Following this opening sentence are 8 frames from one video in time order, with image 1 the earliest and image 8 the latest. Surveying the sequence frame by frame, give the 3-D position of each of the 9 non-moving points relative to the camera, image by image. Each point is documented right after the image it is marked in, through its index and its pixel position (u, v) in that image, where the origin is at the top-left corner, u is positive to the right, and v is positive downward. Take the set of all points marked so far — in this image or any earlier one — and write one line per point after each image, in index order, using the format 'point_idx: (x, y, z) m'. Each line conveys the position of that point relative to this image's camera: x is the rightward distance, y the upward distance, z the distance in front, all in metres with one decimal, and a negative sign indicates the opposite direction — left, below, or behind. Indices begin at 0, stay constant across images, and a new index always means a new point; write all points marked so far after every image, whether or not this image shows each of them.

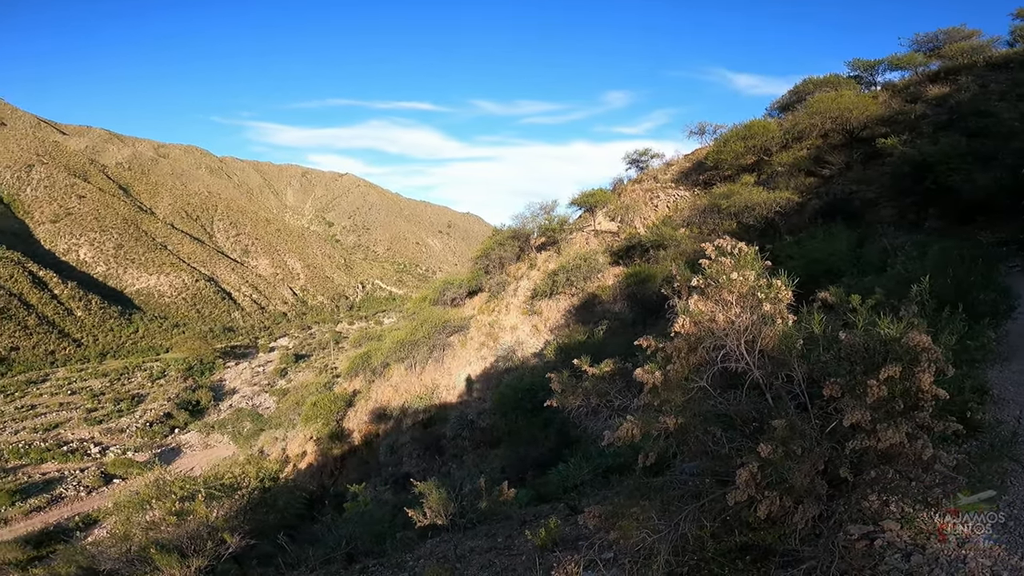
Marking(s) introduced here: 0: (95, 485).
0: (-16.0, -7.5, +19.2) m
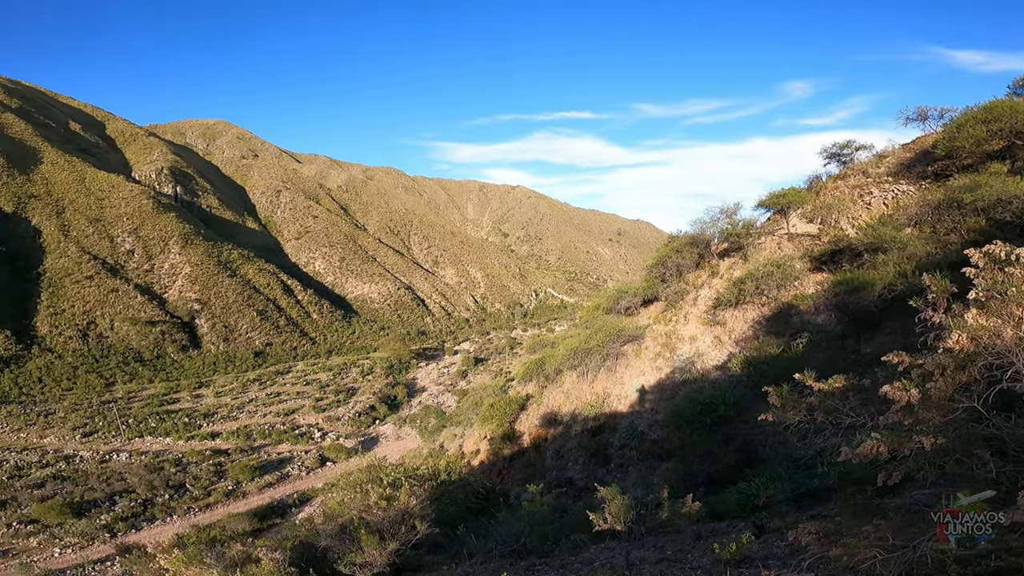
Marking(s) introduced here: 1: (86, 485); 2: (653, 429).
0: (-9.1, -7.8, +22.6) m
1: (-16.3, -7.8, +18.7) m
2: (+4.3, -4.2, +15.7) m
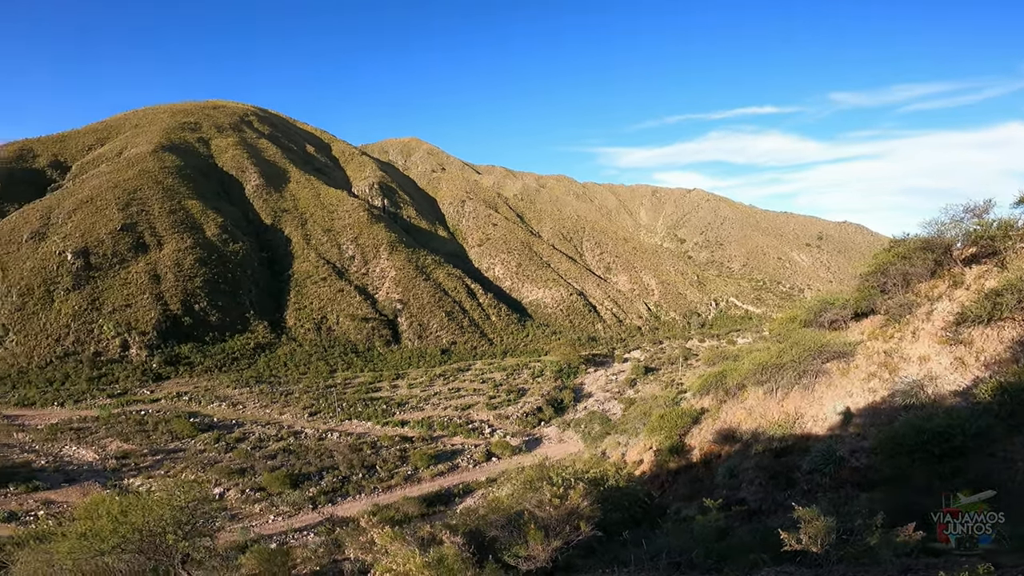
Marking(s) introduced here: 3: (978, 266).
0: (-1.4, -7.9, +23.9) m
1: (-9.6, -7.7, +22.7) m
2: (+8.9, -4.4, +13.1) m
3: (+14.4, +0.7, +15.9) m
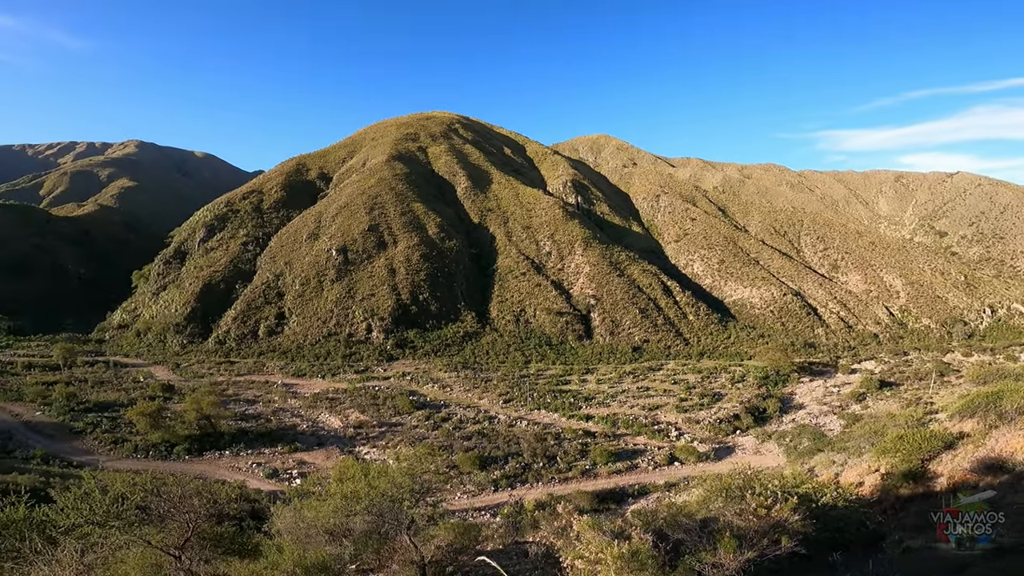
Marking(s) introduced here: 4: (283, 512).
0: (+7.1, -7.8, +22.6) m
1: (-0.9, -7.4, +24.5) m
2: (+12.7, -4.4, +8.7) m
3: (+19.0, +0.6, +9.2) m
4: (-6.3, -6.4, +14.1) m
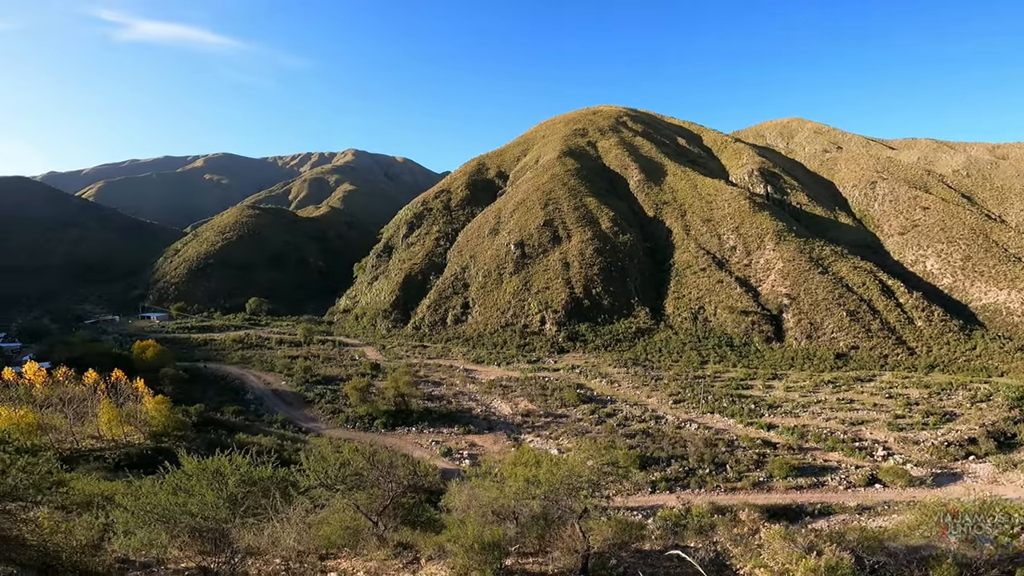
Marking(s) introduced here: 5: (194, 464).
0: (+13.8, -7.7, +19.0) m
1: (+6.9, -7.1, +23.5) m
2: (+14.5, -4.6, +4.0) m
3: (+20.6, +0.3, +2.3) m
4: (-1.6, -6.1, +15.4) m
5: (-7.4, -4.2, +12.0) m
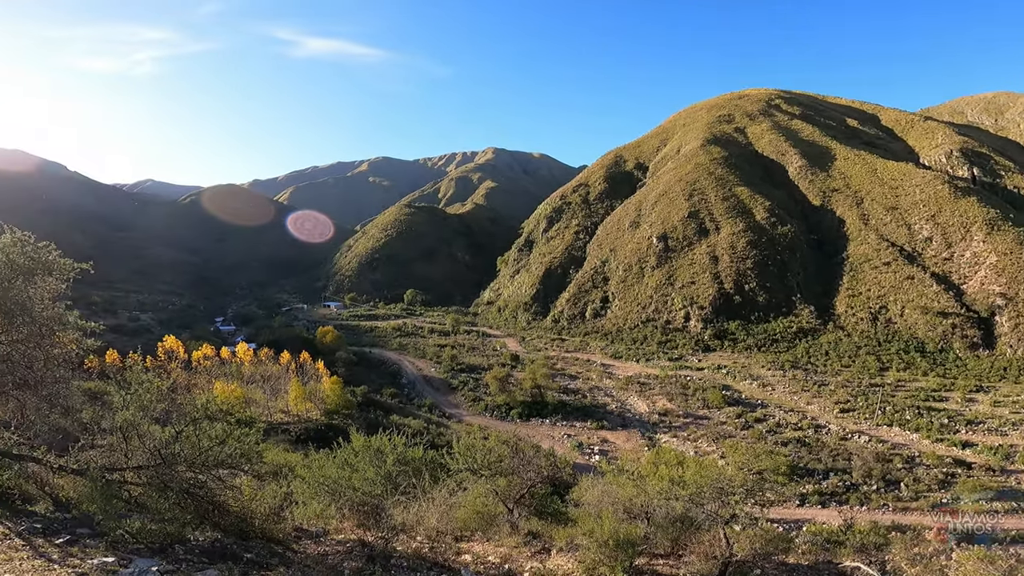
0: (+18.2, -7.7, +14.9) m
1: (+12.8, -7.0, +21.0) m
2: (+14.9, -4.8, +0.2) m
3: (+20.4, 0.0, -3.2) m
4: (+2.4, -5.9, +15.6) m
5: (-4.0, -4.1, +13.7) m
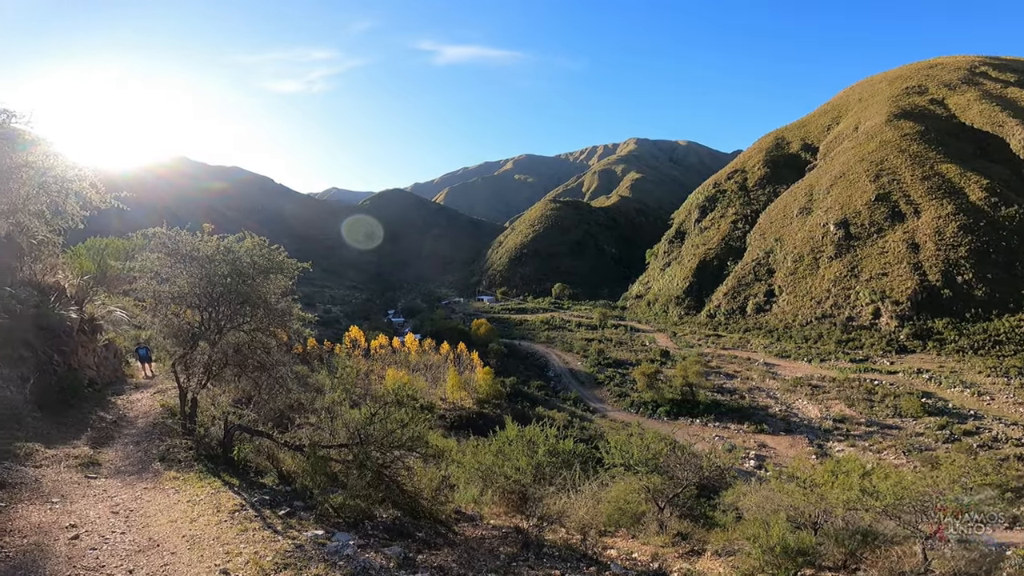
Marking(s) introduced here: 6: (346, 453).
0: (+21.7, -7.4, +9.3) m
1: (+18.3, -6.6, +16.8) m
2: (+14.3, -4.7, -3.9) m
3: (+18.6, 0.0, -8.7) m
4: (+6.8, -5.7, +14.4) m
5: (0.0, -3.9, +14.5) m
6: (-3.7, -3.5, +11.1) m
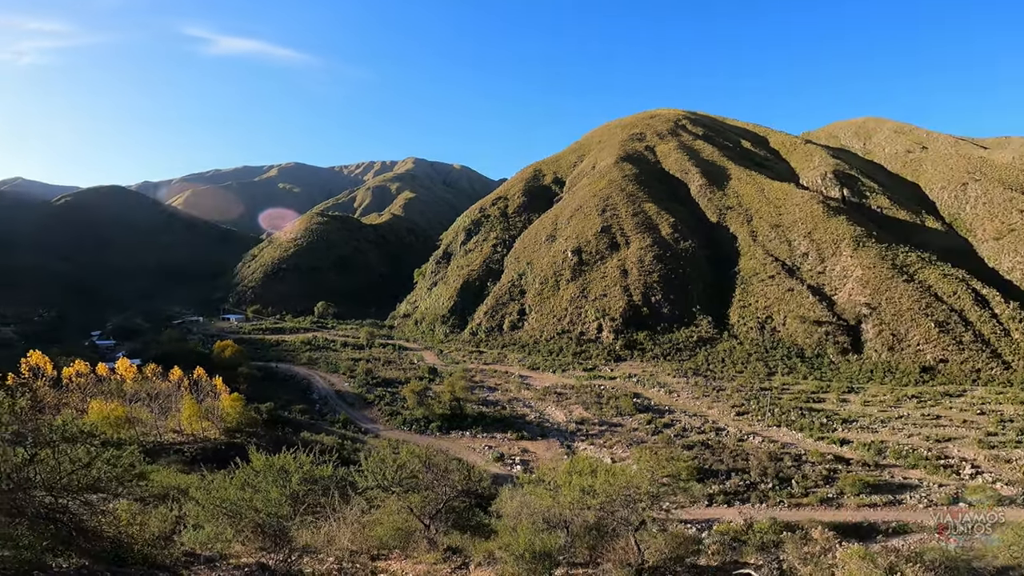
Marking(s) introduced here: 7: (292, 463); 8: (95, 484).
0: (+15.7, -8.1, +17.3) m
1: (+9.3, -7.5, +22.5) m
2: (+14.7, -4.8, +2.3) m
3: (+20.7, +0.1, 0.0) m
4: (0.0, -6.3, +15.5) m
5: (-6.1, -4.3, +12.7) m
6: (-8.0, -3.7, +8.1) m
7: (-5.4, -4.4, +12.8) m
8: (-6.9, -3.4, +8.6) m
